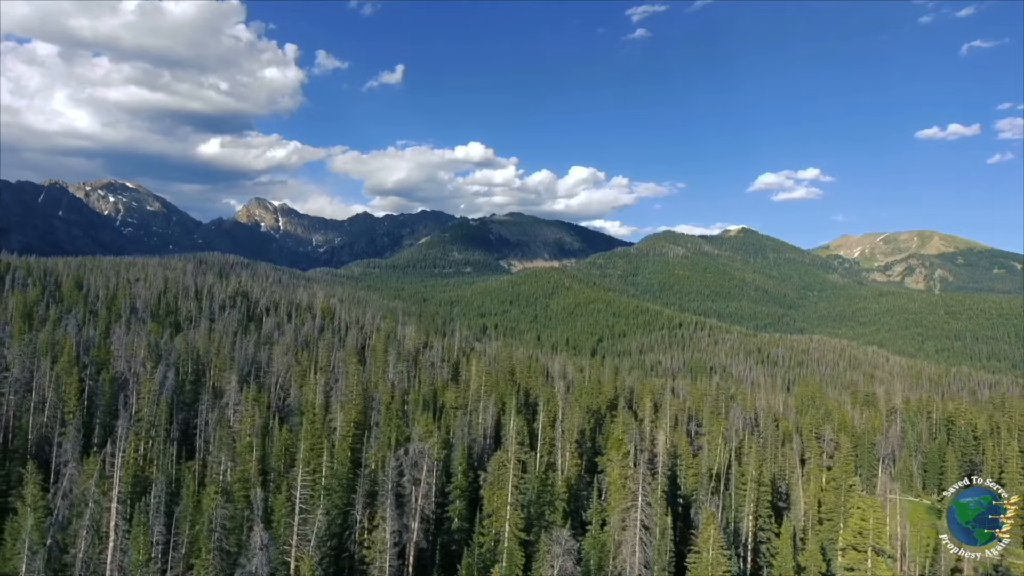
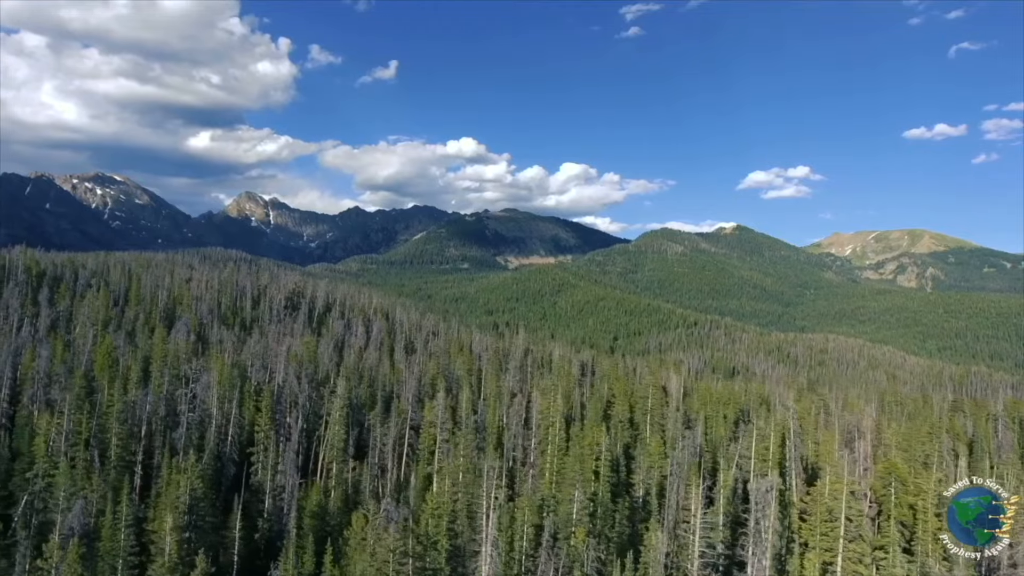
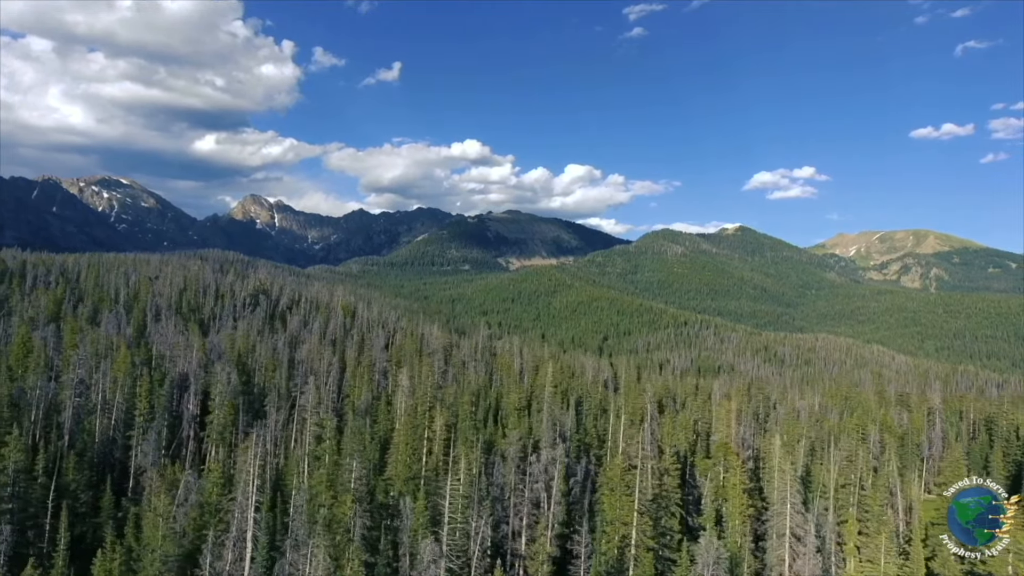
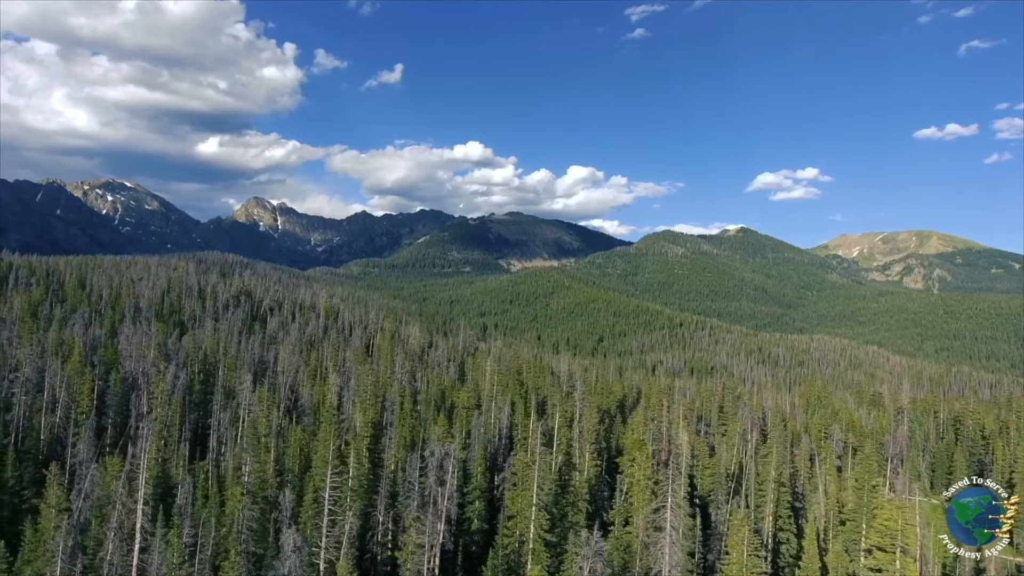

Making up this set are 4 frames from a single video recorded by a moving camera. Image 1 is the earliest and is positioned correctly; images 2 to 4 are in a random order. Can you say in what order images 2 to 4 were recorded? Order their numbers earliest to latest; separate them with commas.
4, 3, 2
